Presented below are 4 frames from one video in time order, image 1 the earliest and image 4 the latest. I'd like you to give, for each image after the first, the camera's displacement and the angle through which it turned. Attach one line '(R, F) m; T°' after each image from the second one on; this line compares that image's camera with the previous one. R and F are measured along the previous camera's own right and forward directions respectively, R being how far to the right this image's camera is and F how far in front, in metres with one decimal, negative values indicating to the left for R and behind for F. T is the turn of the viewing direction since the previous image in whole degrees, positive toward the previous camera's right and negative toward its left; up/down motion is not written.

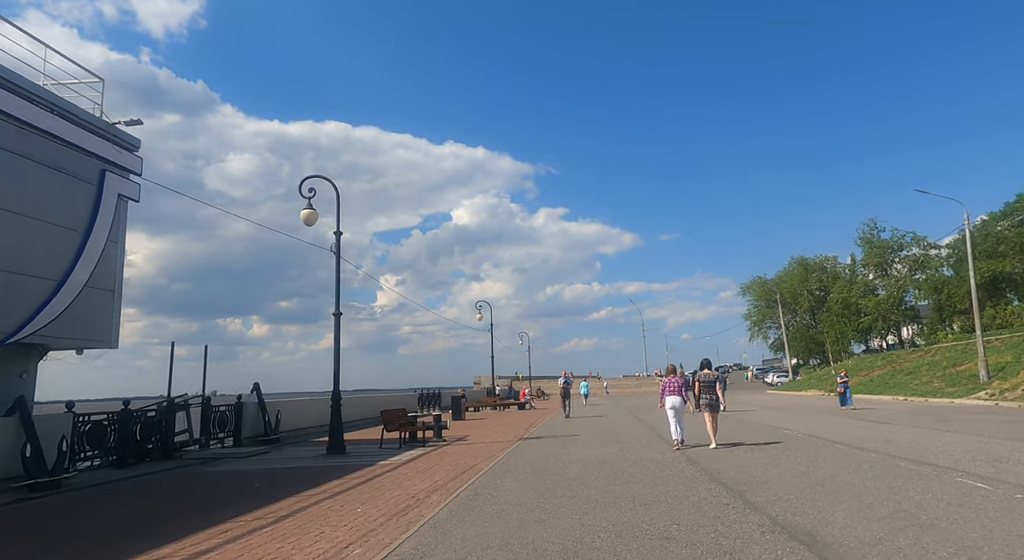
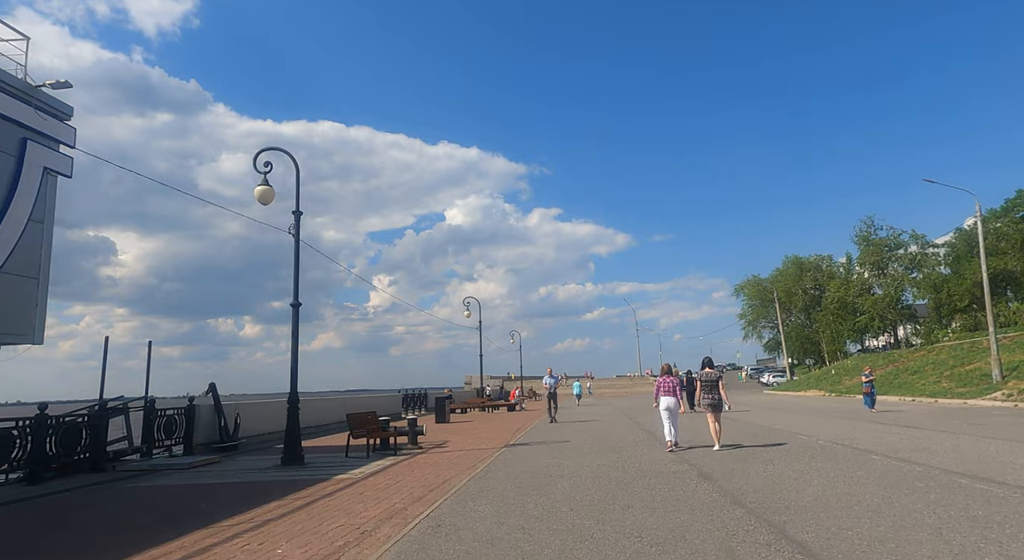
(+0.2, +1.8) m; +1°
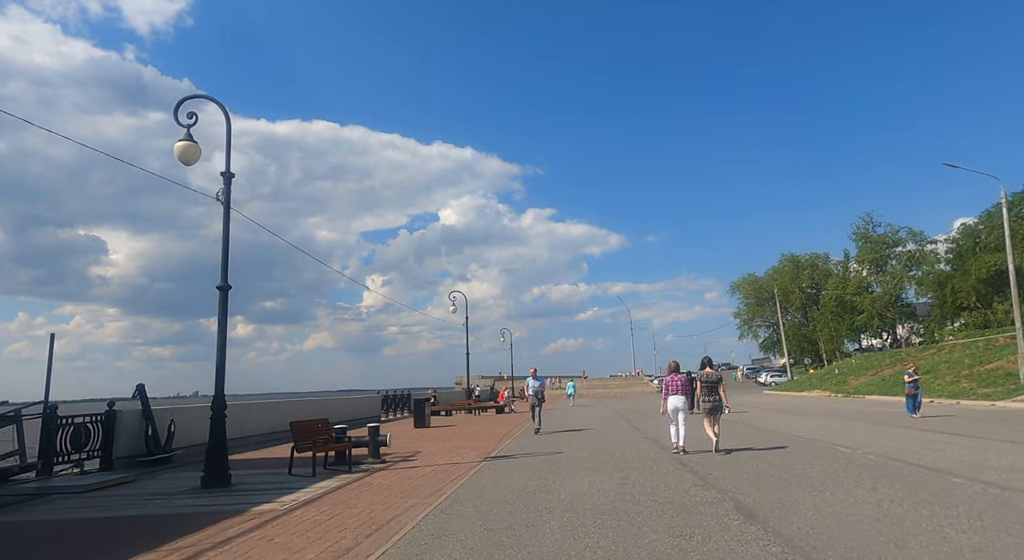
(+0.2, +2.4) m; +1°
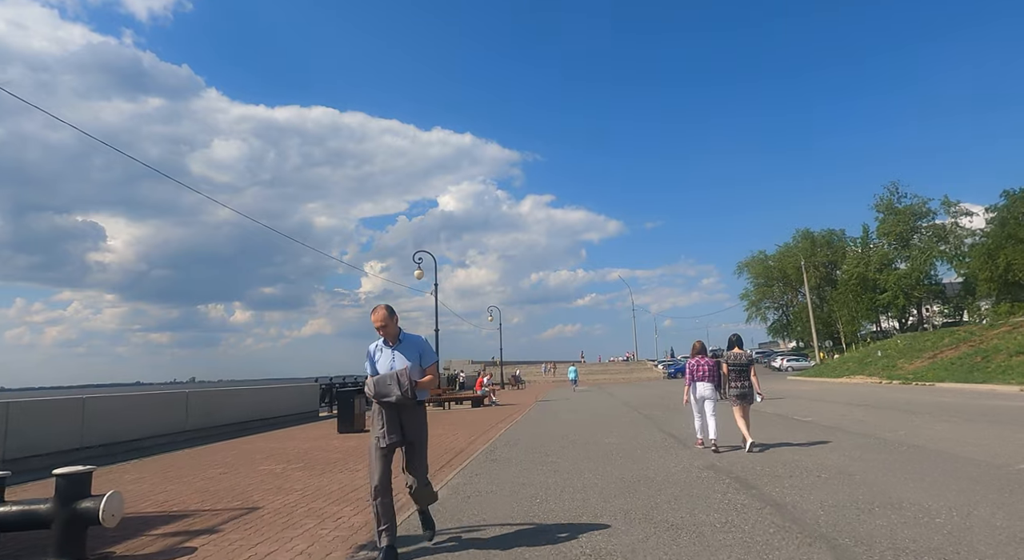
(+0.7, +7.7) m; 0°
